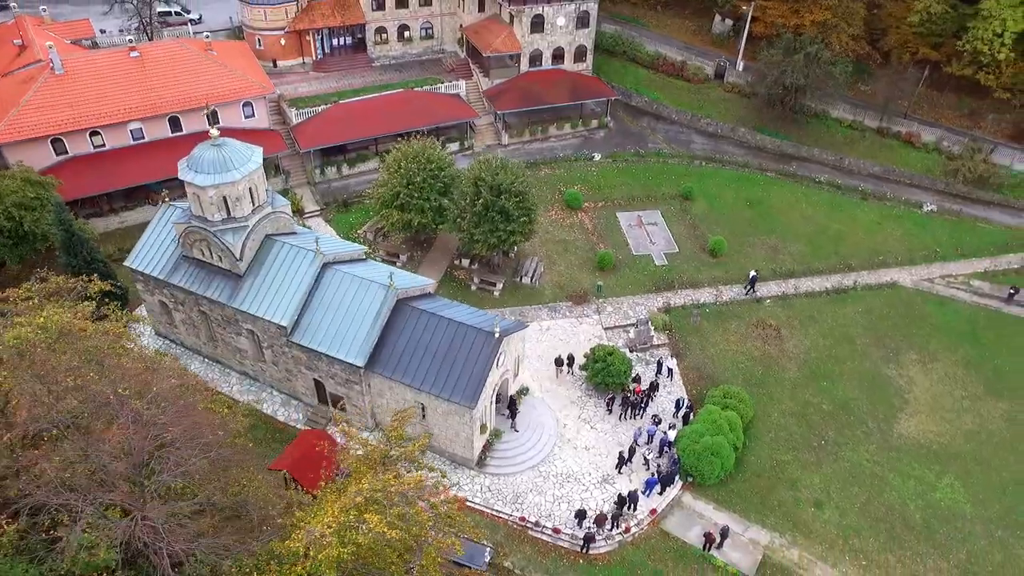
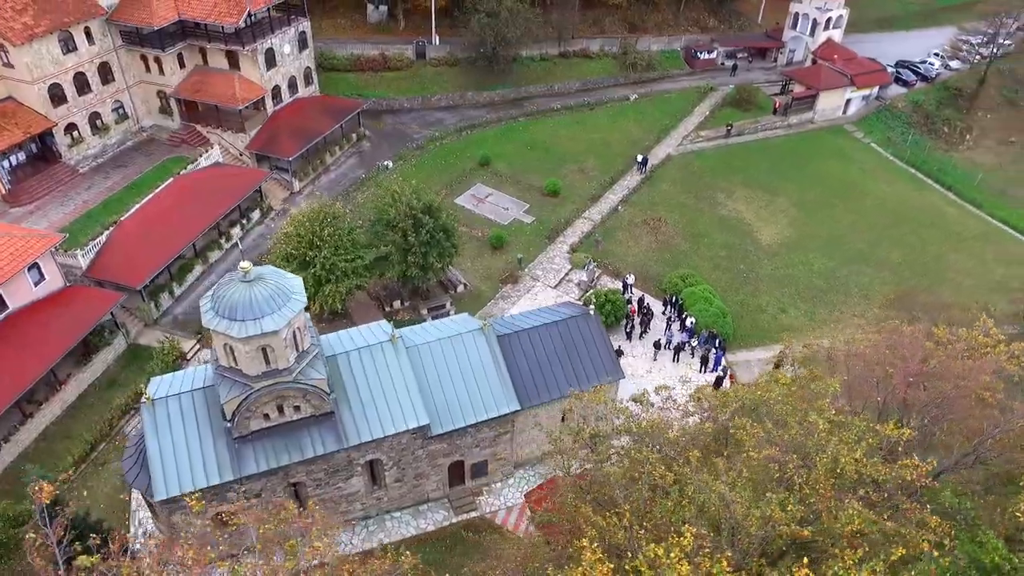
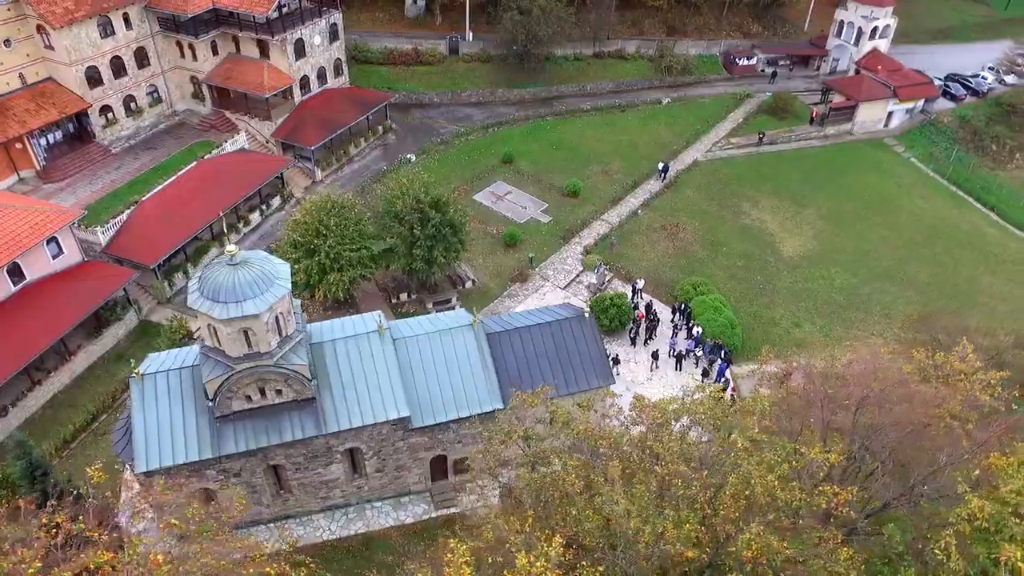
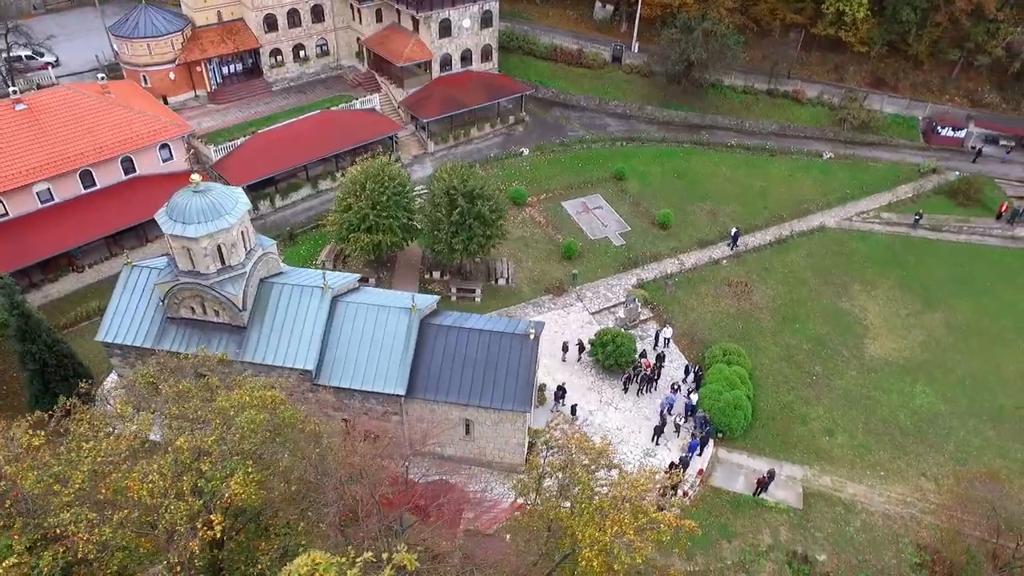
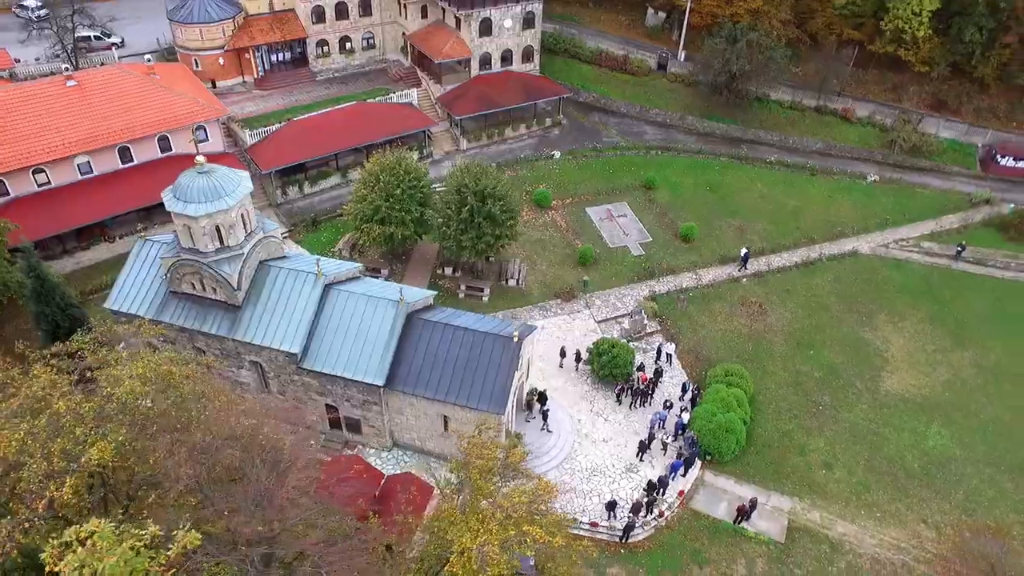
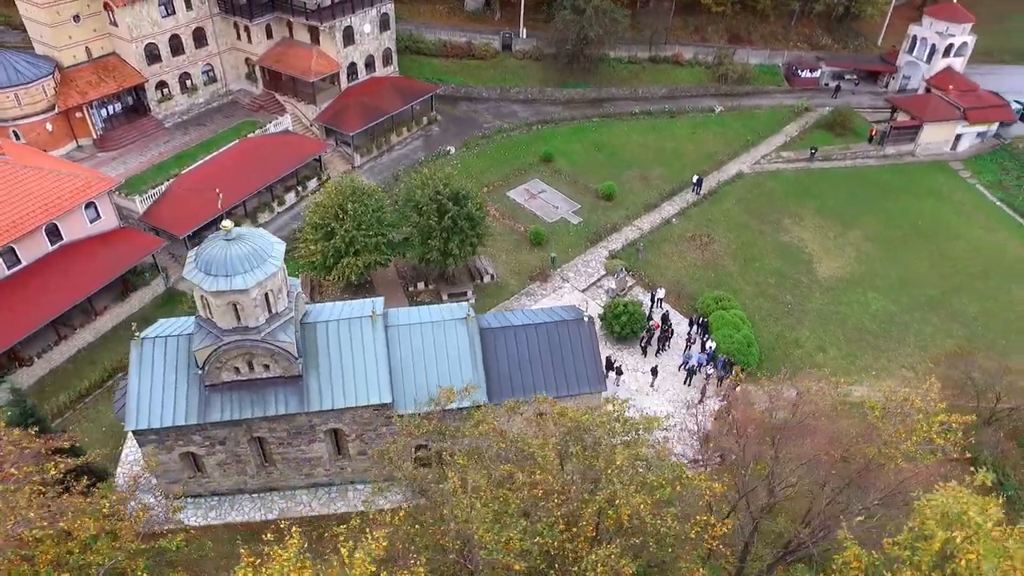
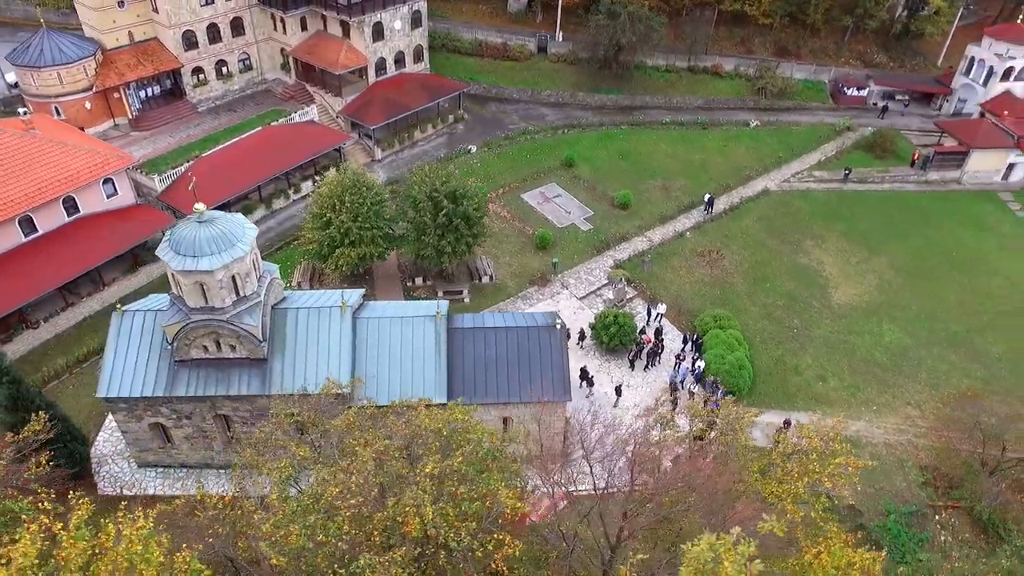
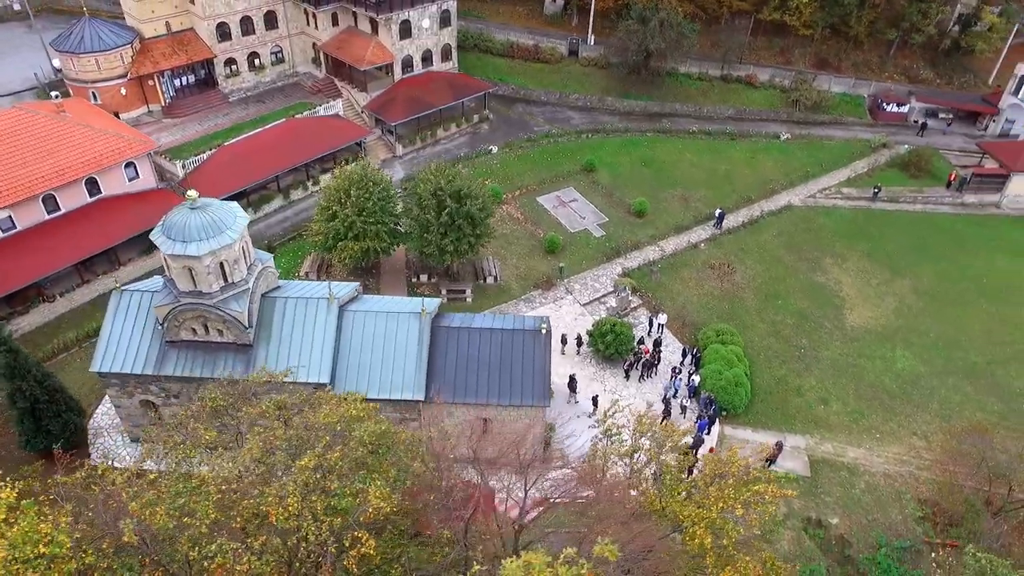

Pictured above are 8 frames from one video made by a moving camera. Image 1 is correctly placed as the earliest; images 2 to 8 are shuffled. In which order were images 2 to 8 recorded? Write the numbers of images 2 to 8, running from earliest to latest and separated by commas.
5, 4, 8, 7, 6, 3, 2
